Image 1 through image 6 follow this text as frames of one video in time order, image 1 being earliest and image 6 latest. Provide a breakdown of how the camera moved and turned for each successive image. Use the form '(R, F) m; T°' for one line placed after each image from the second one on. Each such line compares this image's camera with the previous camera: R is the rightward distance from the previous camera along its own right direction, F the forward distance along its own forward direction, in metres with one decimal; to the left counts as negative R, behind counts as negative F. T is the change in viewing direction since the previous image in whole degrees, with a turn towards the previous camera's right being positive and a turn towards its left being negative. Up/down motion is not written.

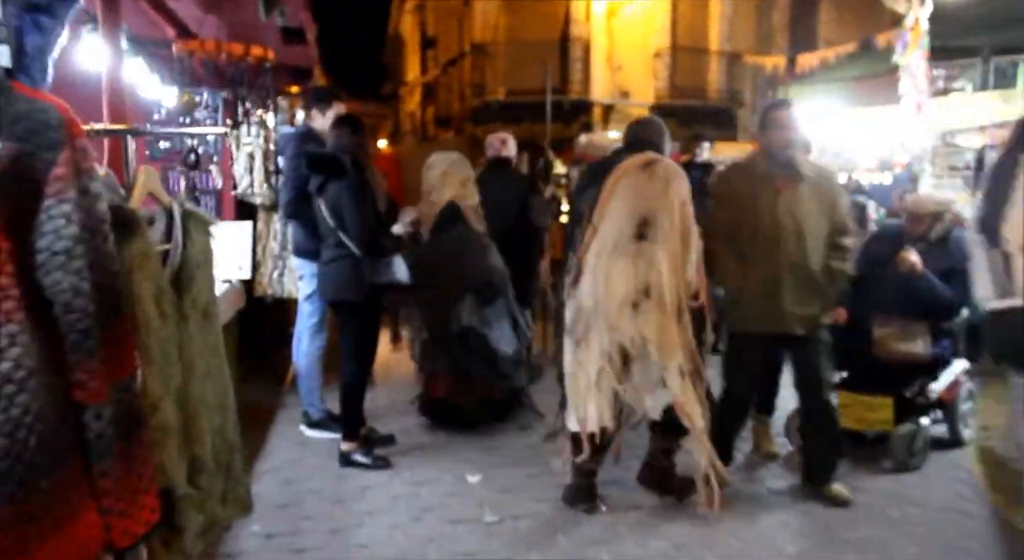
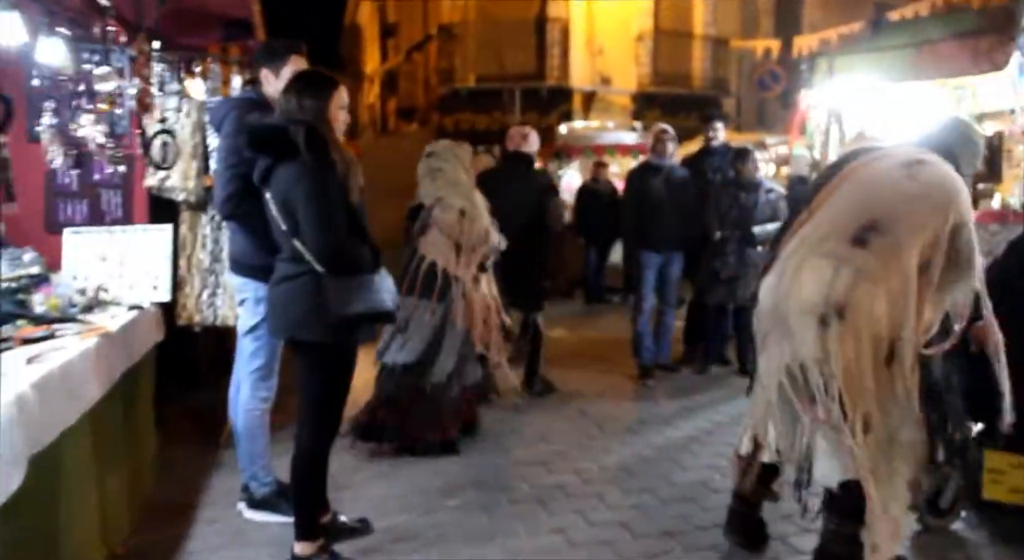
(-0.3, +1.5) m; +3°
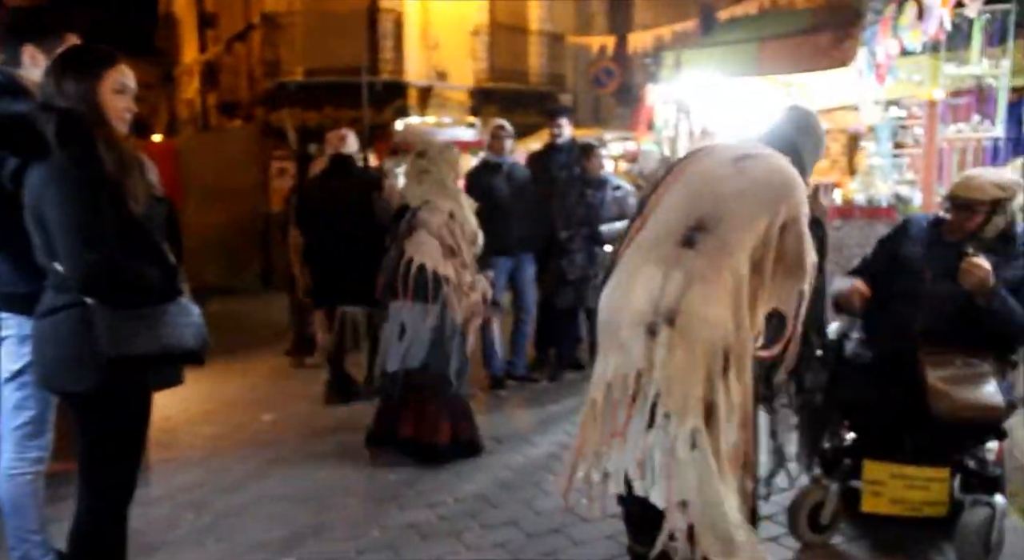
(0.0, +0.6) m; +11°
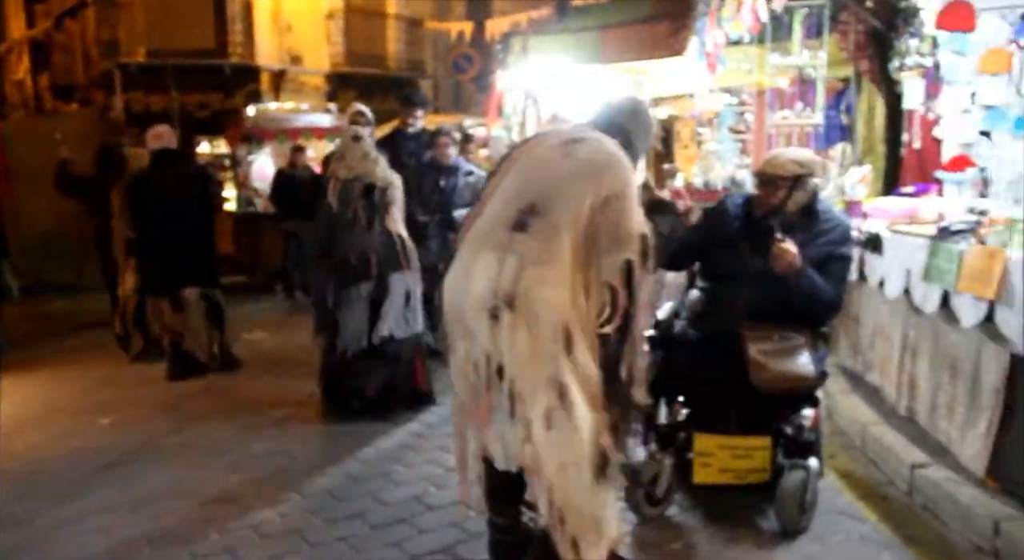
(+0.2, 0.0) m; +9°
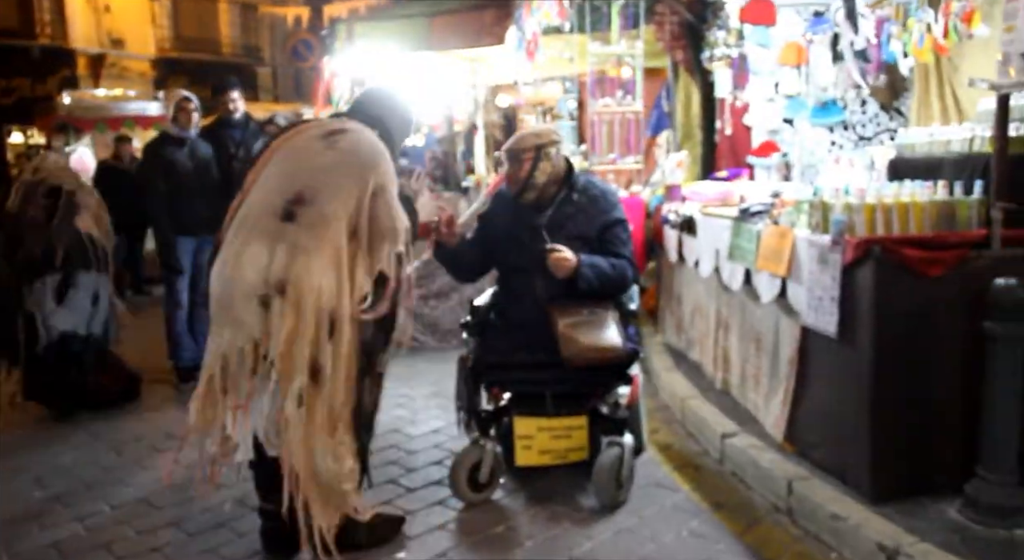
(+0.2, 0.0) m; +10°
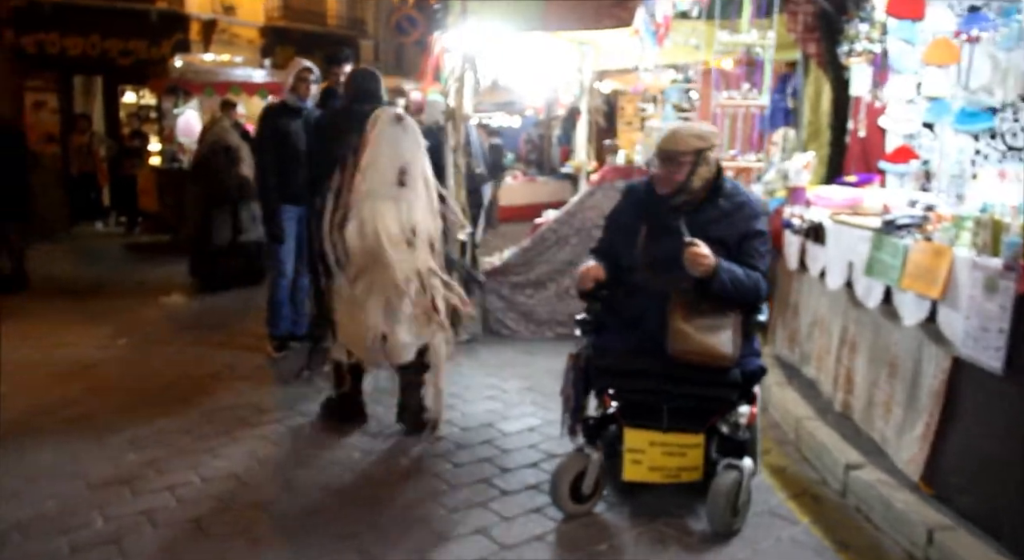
(-0.2, +0.2) m; -5°
